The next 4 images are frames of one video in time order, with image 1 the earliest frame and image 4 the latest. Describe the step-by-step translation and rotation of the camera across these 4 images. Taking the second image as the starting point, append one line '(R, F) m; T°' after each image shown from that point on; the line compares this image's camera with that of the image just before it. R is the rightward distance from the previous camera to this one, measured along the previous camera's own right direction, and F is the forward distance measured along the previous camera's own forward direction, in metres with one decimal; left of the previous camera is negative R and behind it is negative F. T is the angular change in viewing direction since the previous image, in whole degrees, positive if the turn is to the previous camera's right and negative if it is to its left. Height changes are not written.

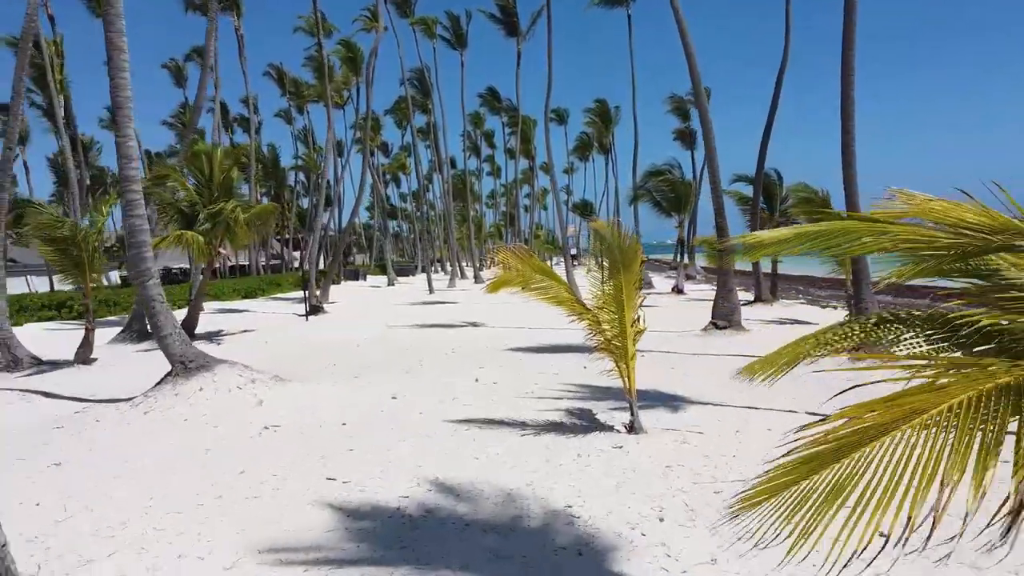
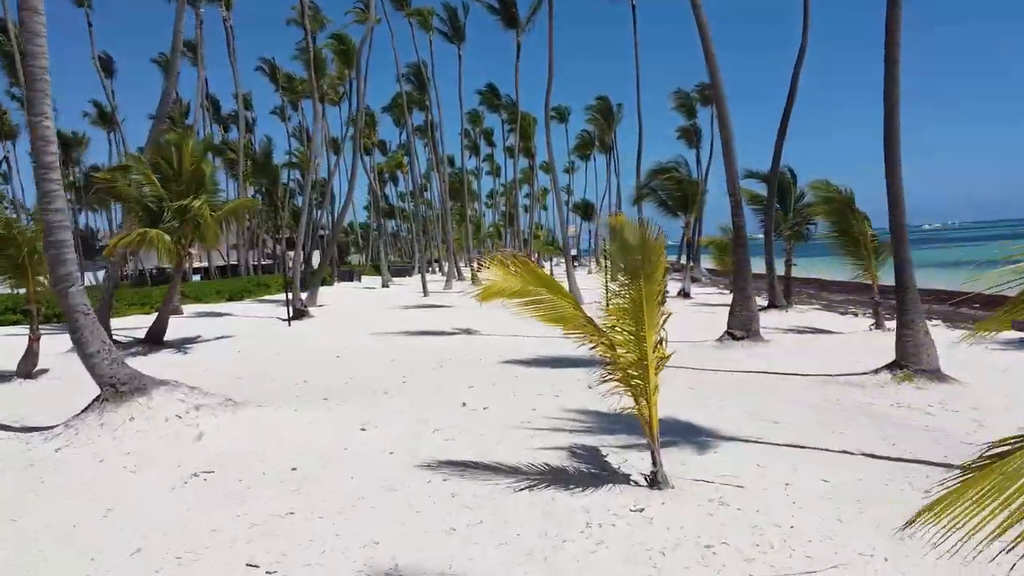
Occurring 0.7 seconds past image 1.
(+0.1, +1.1) m; 0°
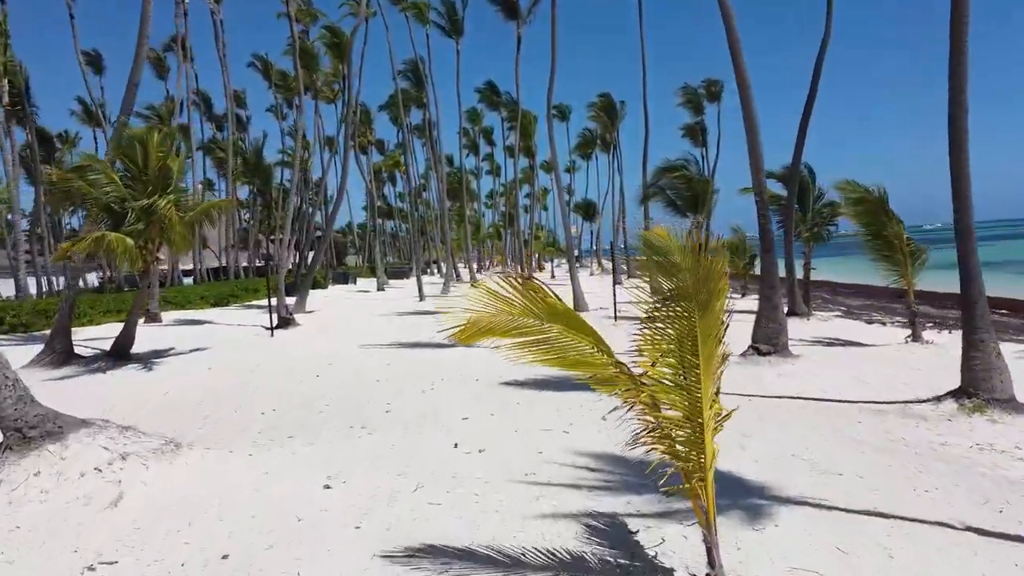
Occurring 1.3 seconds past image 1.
(0.0, +1.1) m; 0°
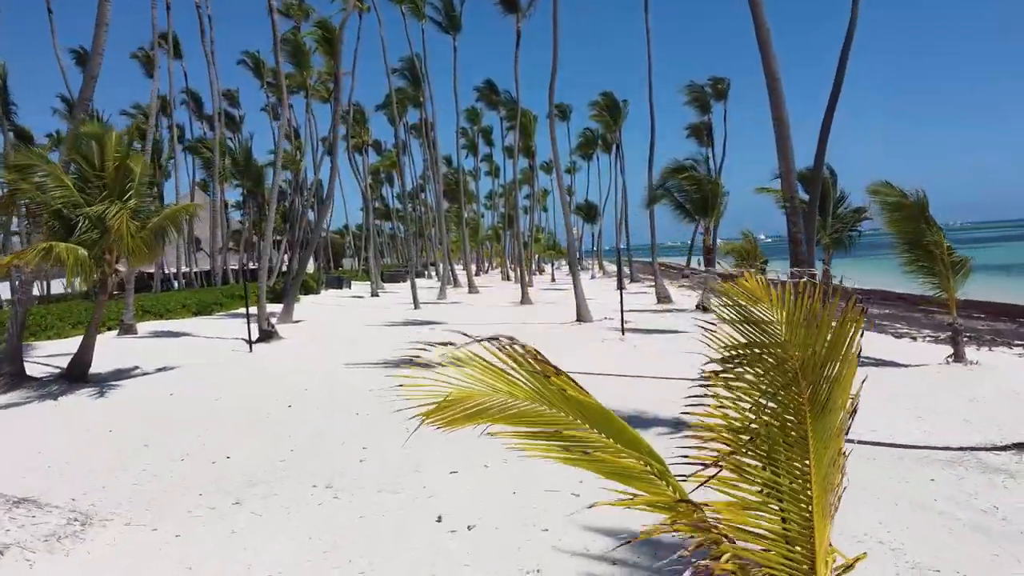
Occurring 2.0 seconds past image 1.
(0.0, +1.1) m; 0°
